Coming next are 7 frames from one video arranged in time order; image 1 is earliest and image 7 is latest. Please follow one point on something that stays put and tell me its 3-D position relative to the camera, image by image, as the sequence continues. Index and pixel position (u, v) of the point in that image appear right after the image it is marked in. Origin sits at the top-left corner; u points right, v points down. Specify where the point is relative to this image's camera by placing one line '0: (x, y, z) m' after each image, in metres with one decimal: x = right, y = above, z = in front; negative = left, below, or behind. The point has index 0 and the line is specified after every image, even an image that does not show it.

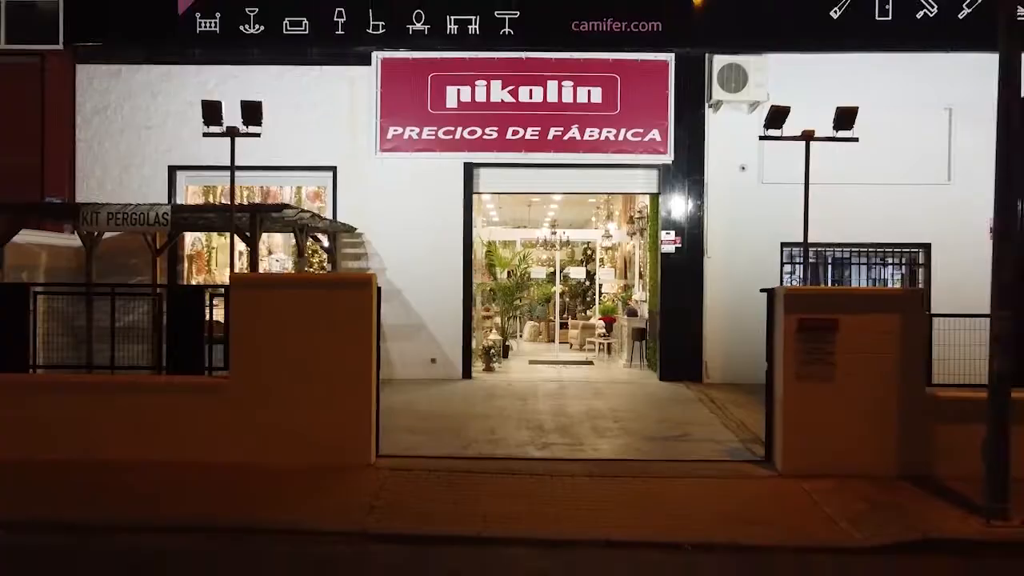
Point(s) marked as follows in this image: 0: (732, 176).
0: (+2.8, +1.4, +10.1) m
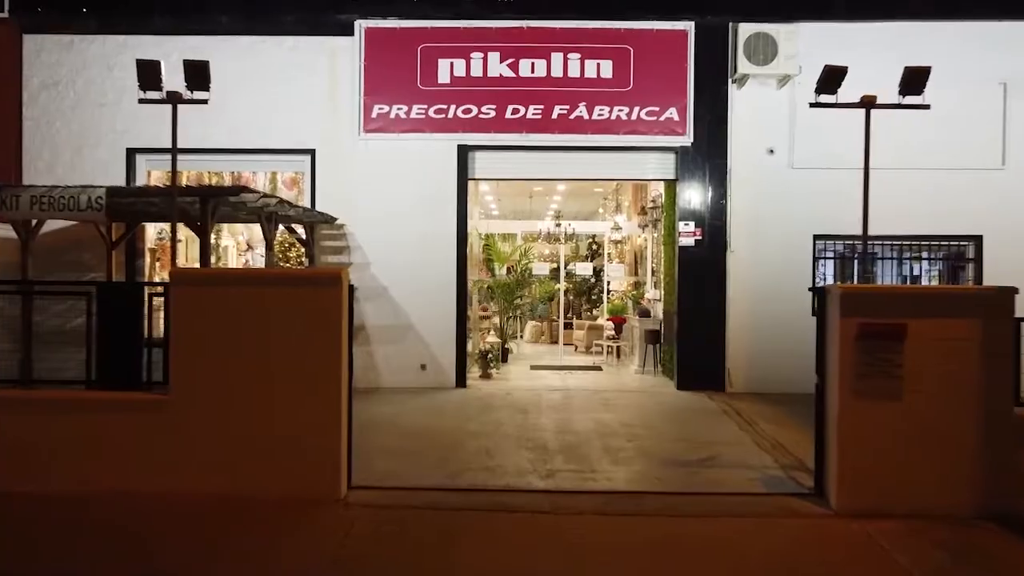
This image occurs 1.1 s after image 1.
0: (+2.8, +1.4, +9.0) m
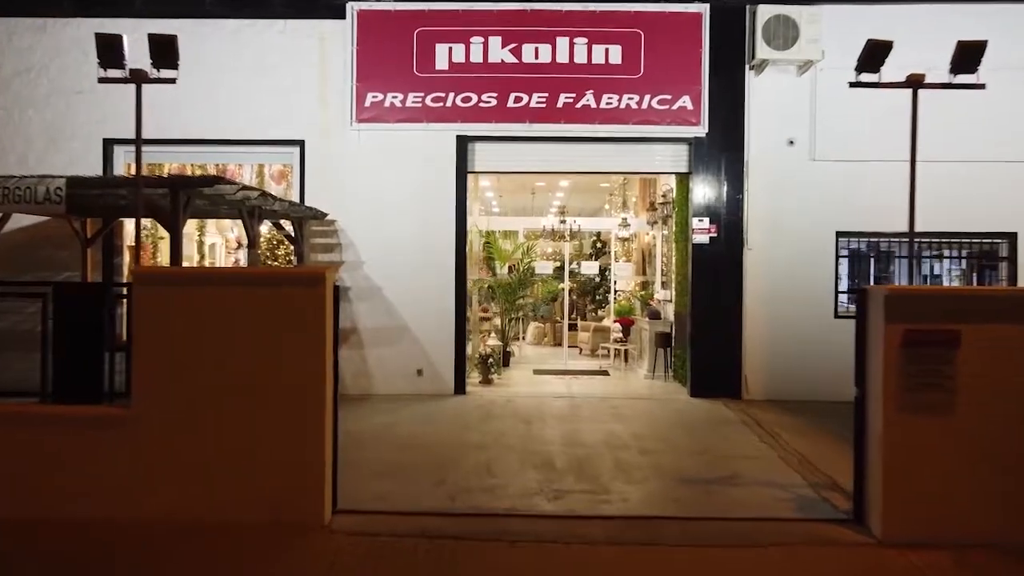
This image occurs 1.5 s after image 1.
0: (+2.8, +1.4, +8.4) m
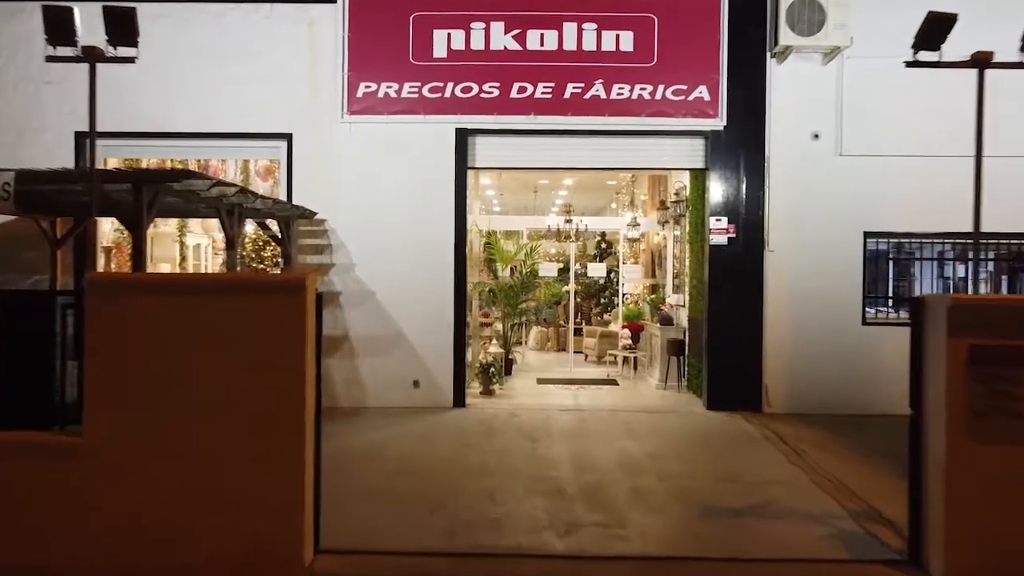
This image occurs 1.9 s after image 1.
0: (+2.8, +1.4, +7.8) m
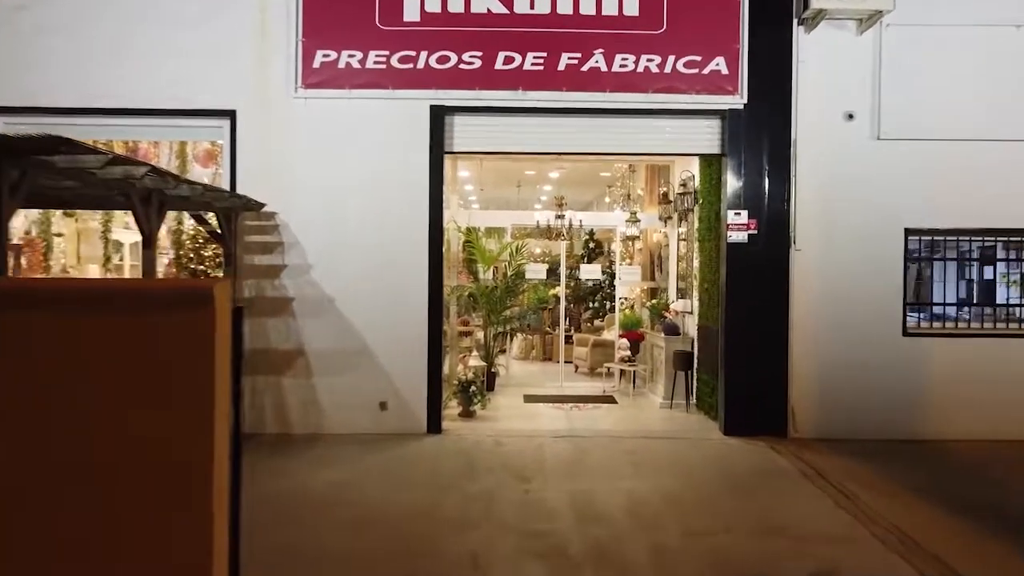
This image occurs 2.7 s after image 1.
0: (+2.7, +1.3, +6.7) m
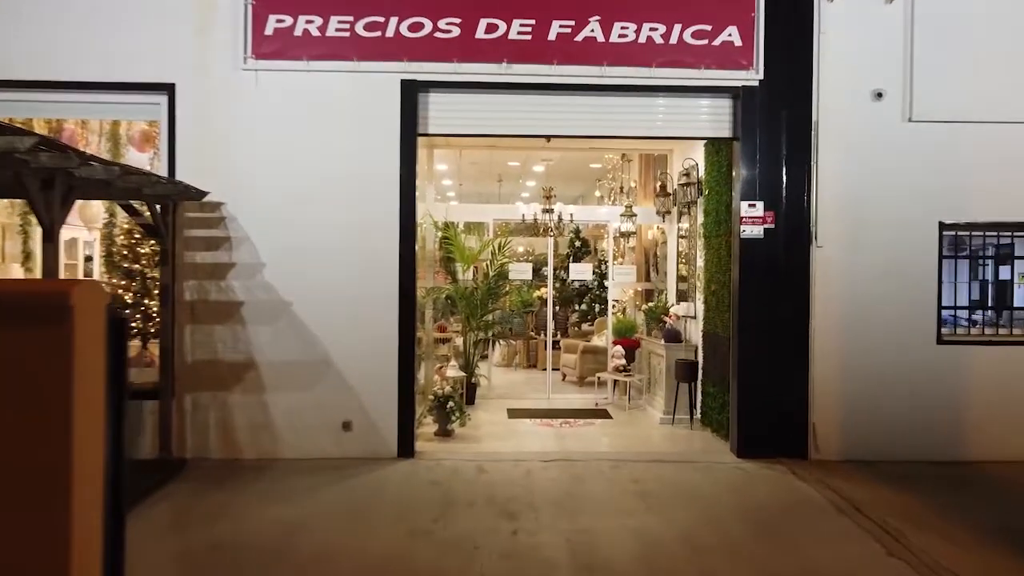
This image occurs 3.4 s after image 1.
0: (+2.6, +1.3, +5.9) m
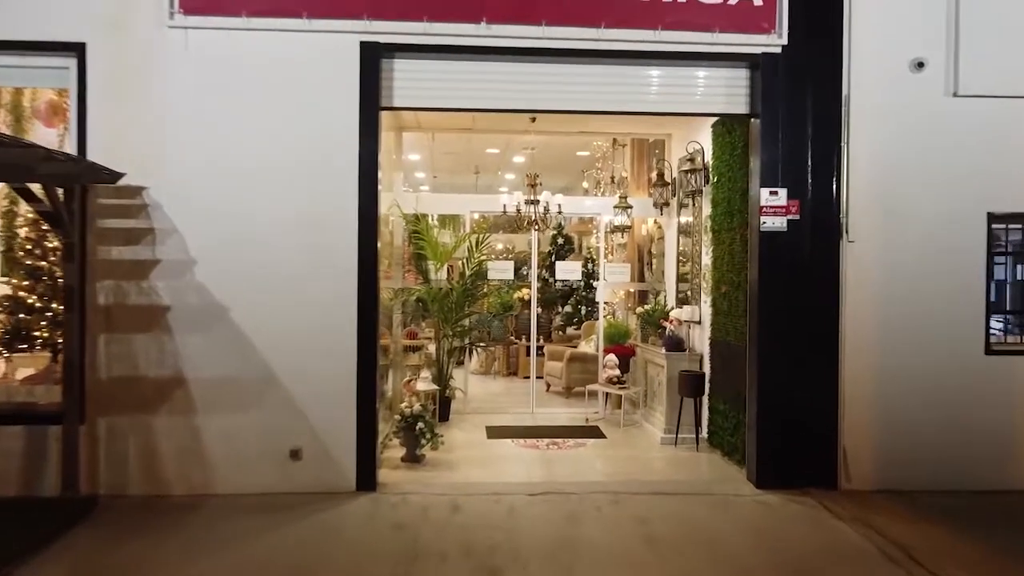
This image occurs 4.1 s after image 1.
0: (+2.4, +1.3, +5.1) m
